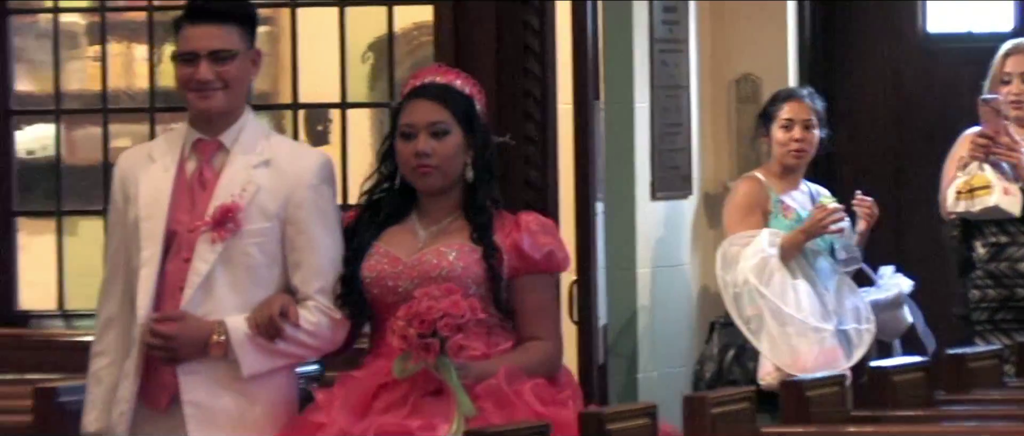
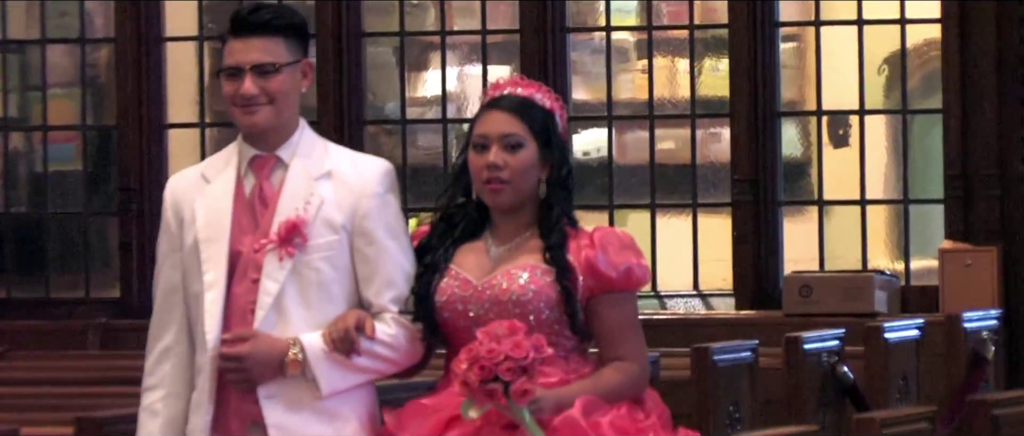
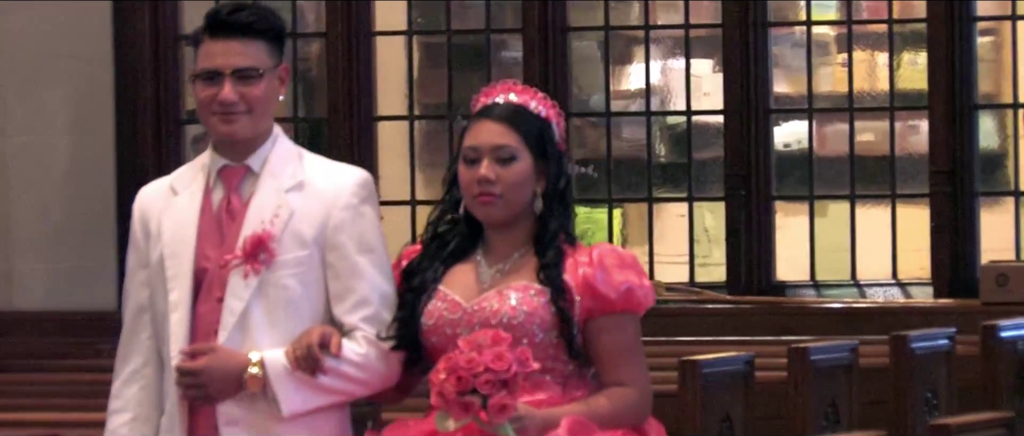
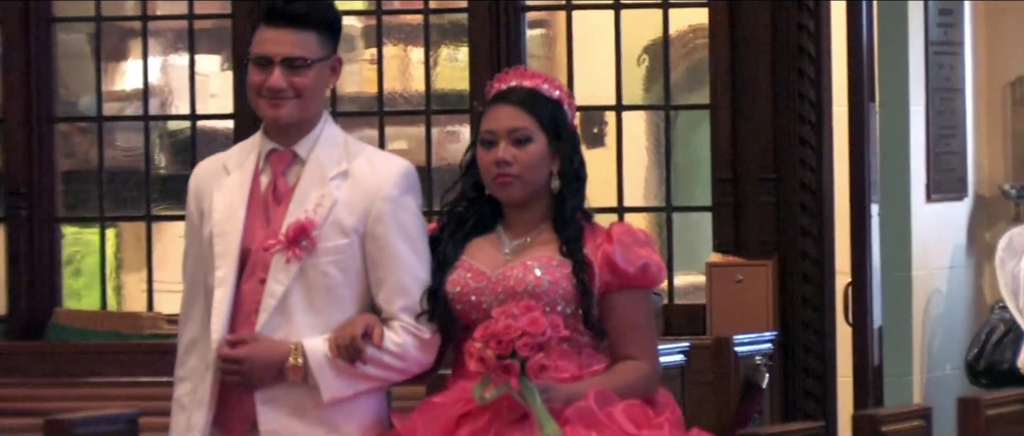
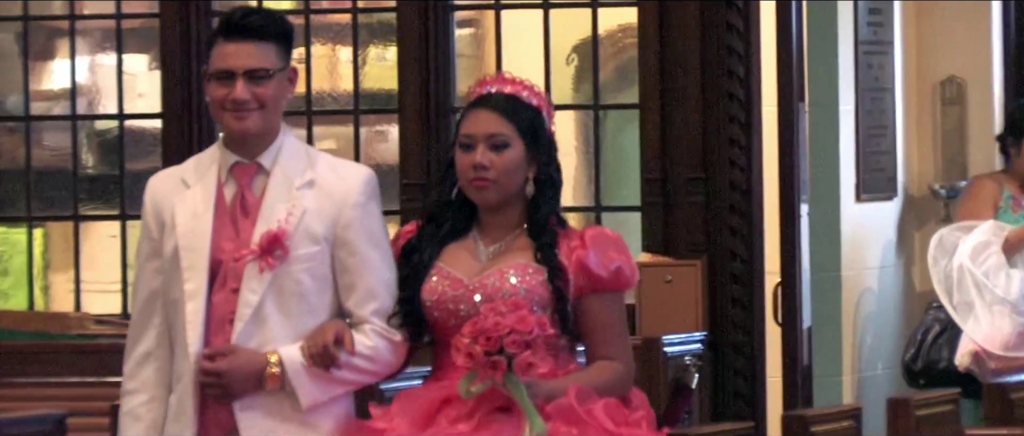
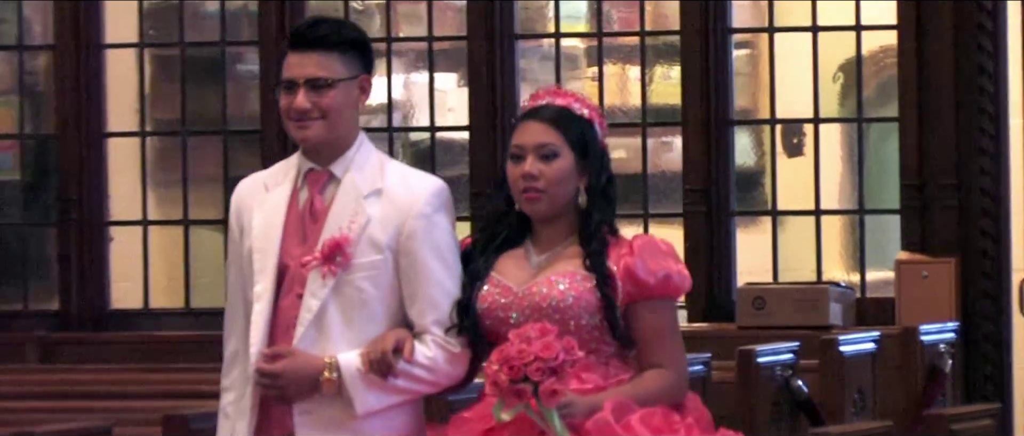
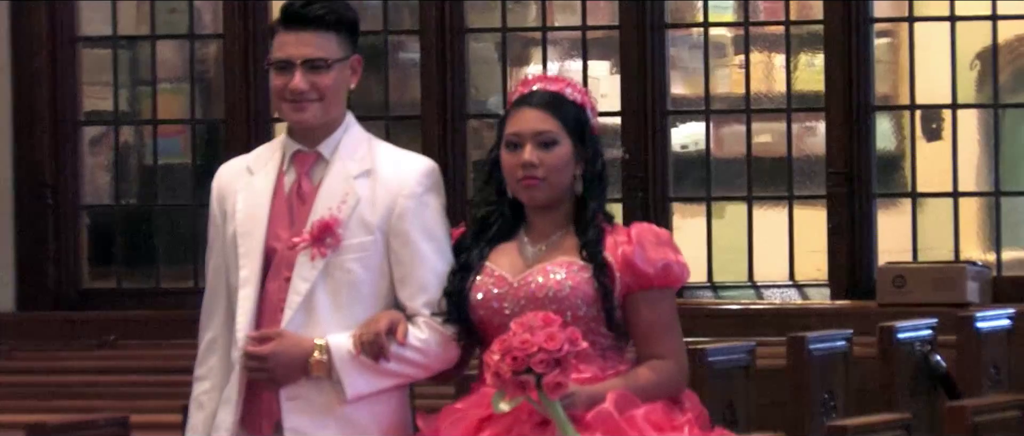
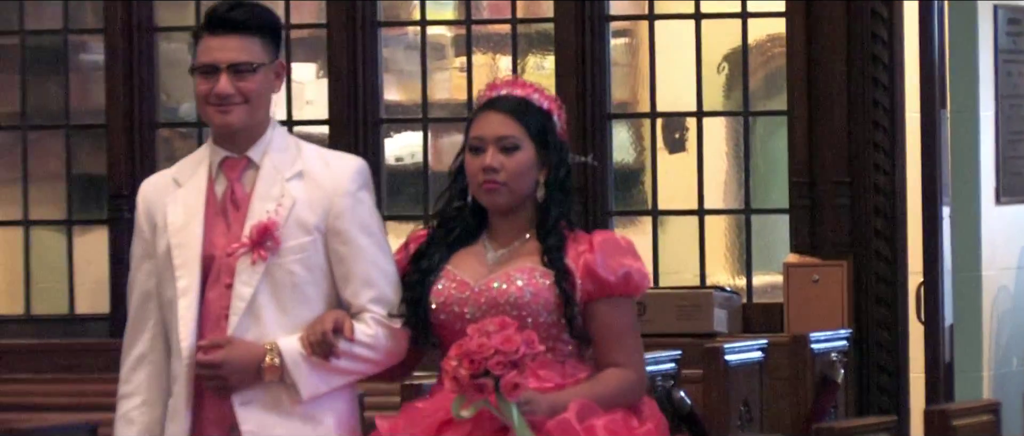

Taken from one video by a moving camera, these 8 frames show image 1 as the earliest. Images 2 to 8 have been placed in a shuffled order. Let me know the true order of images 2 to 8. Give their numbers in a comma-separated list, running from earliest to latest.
5, 4, 8, 6, 2, 7, 3
